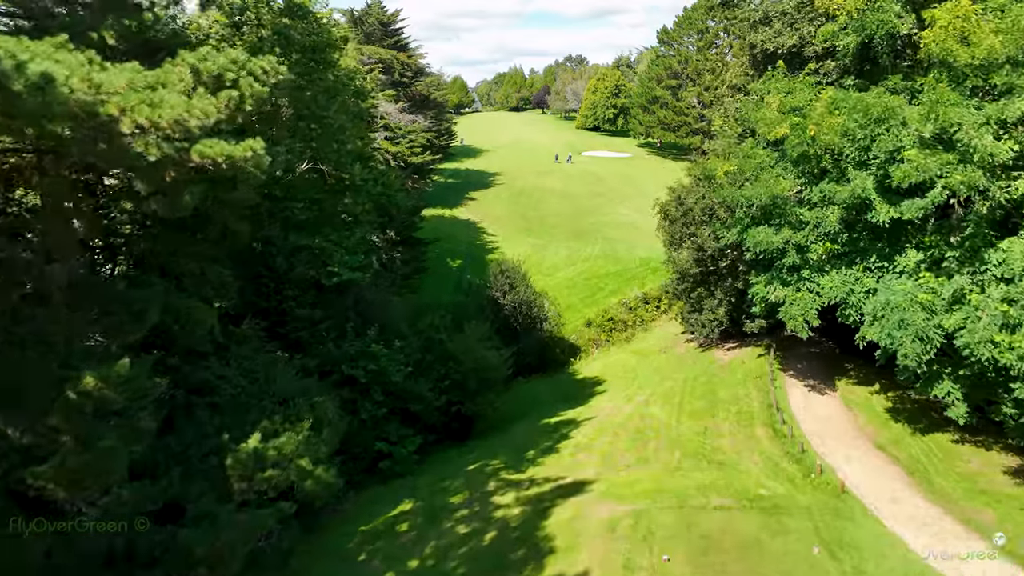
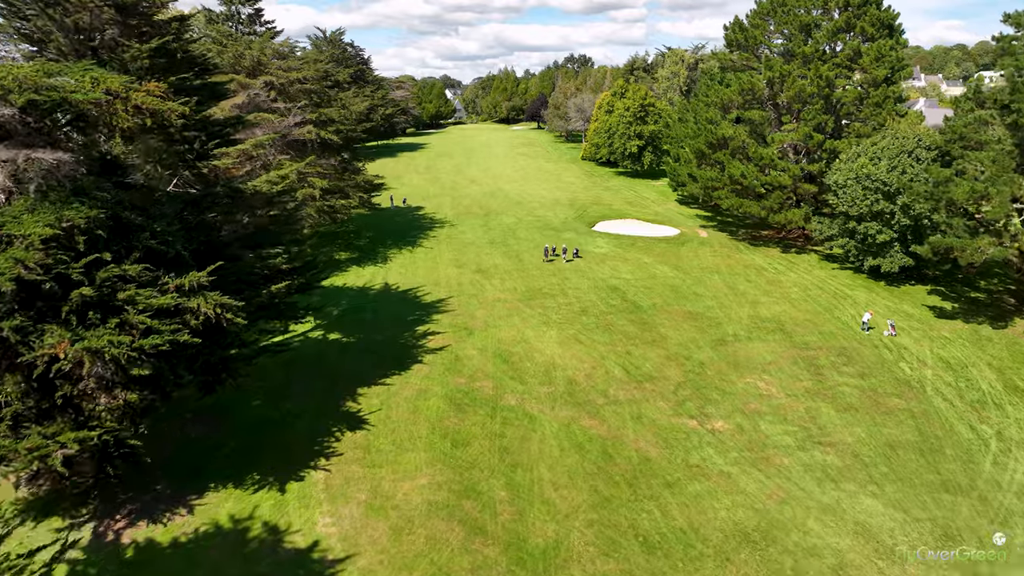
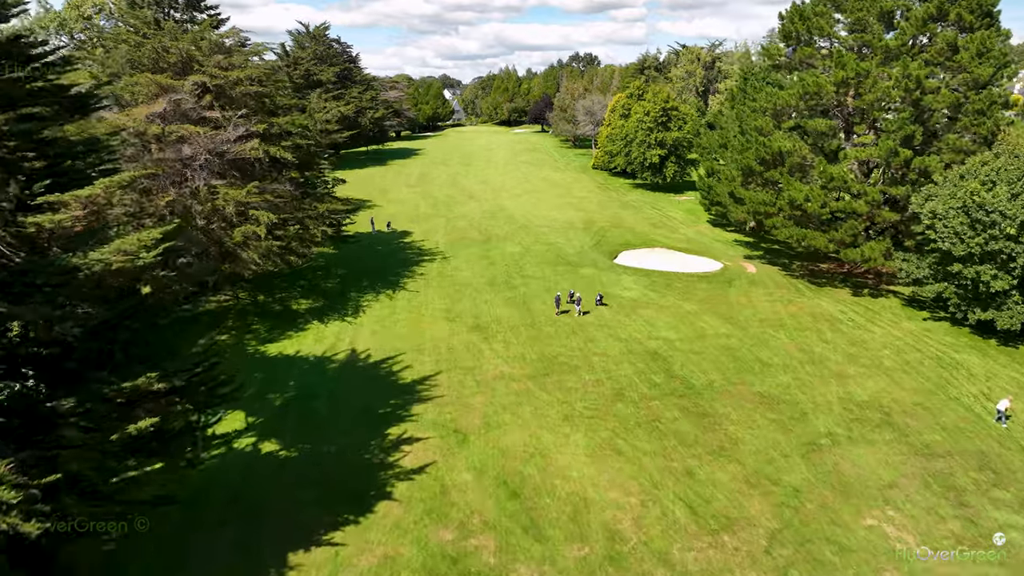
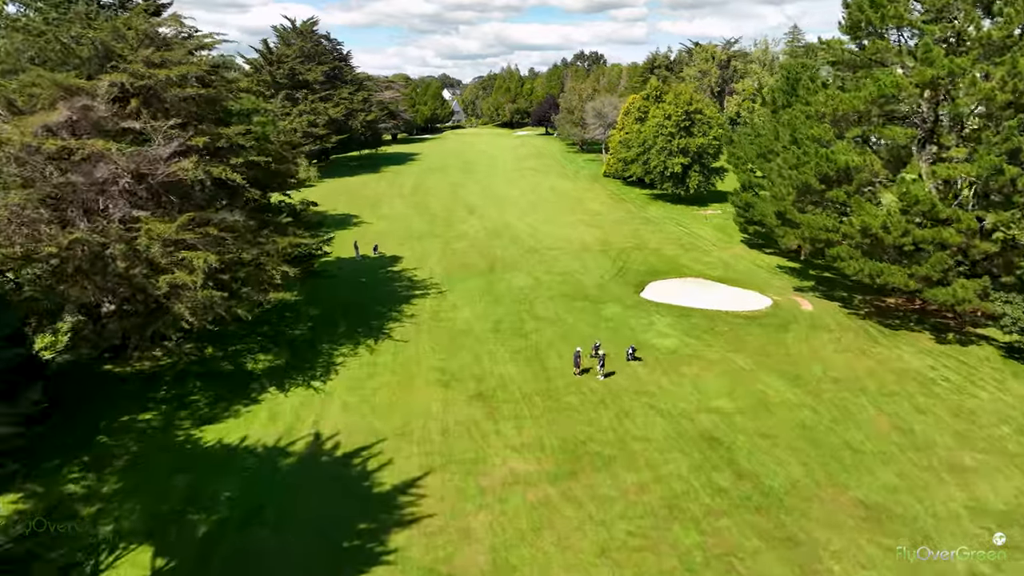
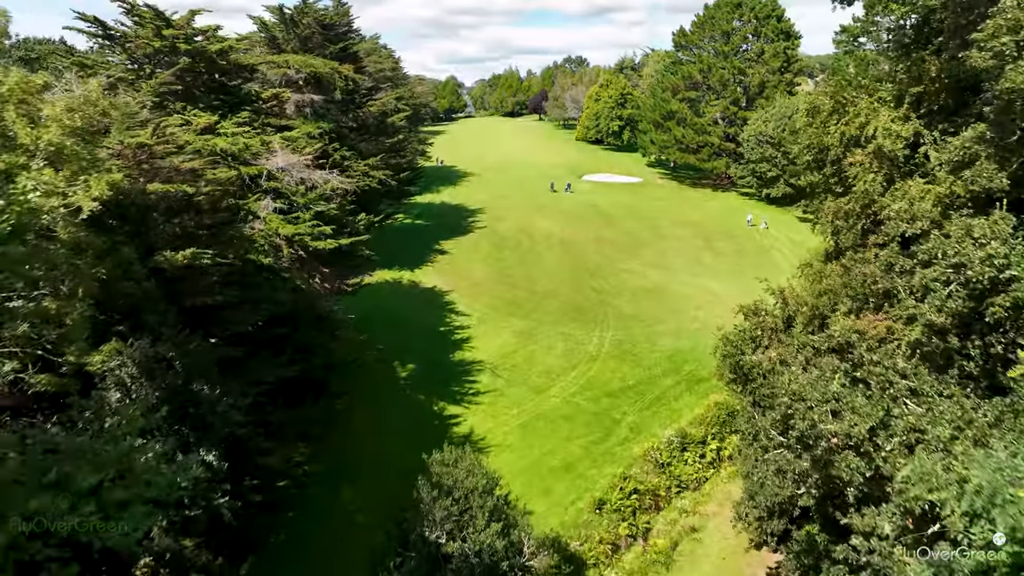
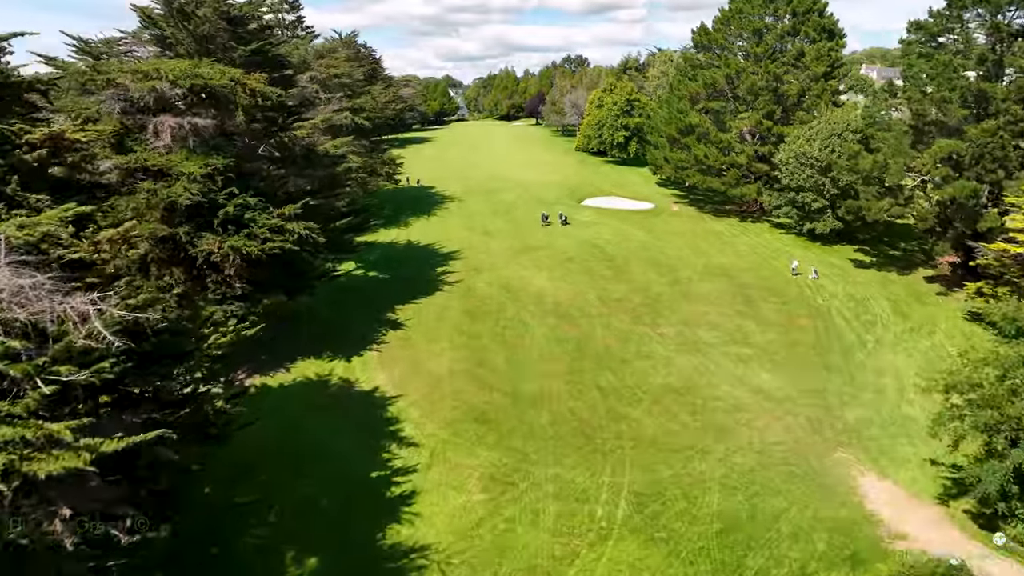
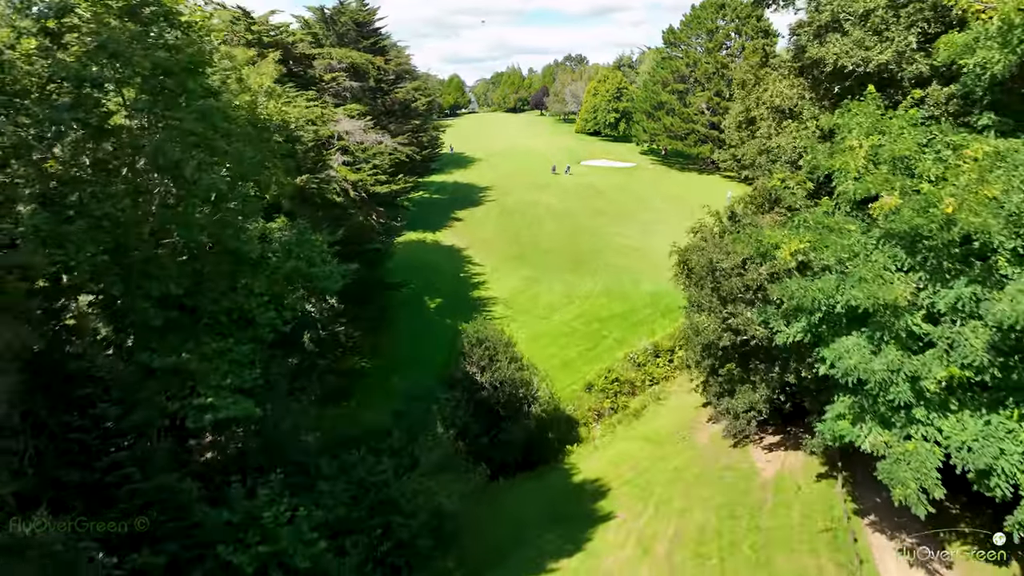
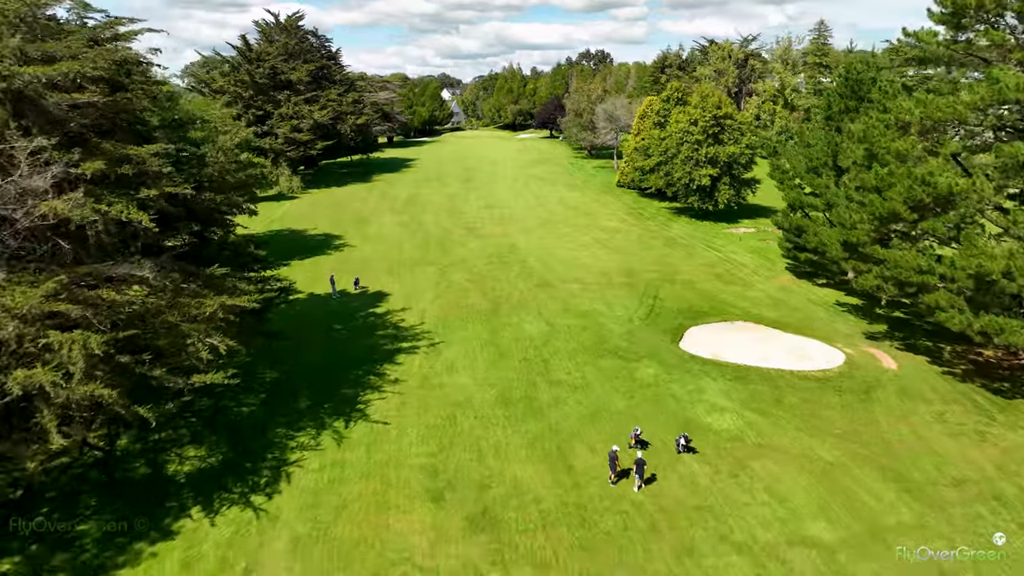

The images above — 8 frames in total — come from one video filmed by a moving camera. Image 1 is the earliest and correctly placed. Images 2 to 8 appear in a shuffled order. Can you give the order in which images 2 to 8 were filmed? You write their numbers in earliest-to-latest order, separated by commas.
7, 5, 6, 2, 3, 4, 8
